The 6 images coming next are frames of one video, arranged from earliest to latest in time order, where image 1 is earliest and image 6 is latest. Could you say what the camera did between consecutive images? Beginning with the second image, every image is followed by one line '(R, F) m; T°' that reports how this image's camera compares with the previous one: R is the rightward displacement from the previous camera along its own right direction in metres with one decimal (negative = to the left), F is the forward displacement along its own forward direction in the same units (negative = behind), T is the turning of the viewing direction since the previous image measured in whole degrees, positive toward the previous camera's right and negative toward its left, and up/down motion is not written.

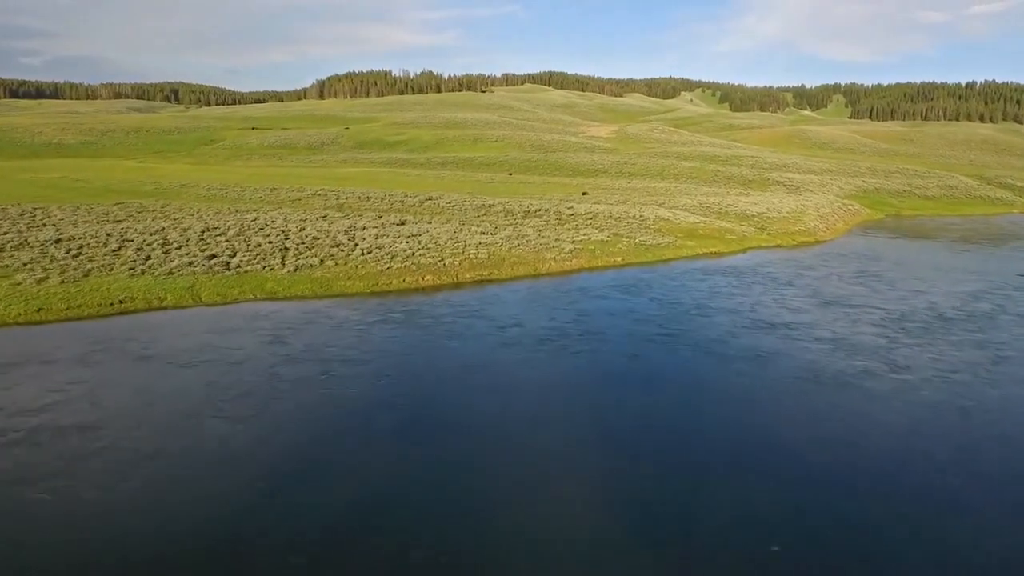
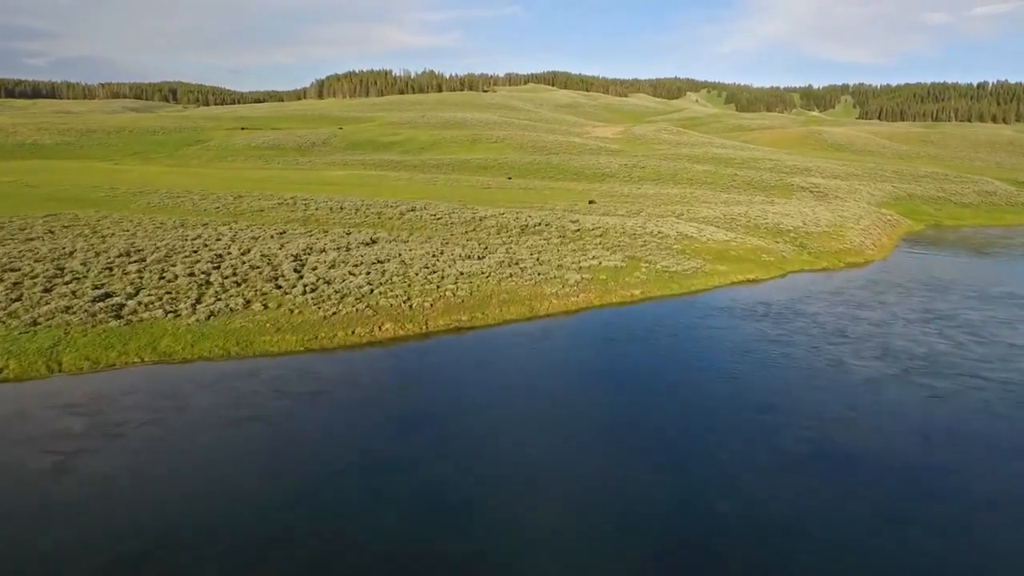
(+0.4, +7.1) m; 0°
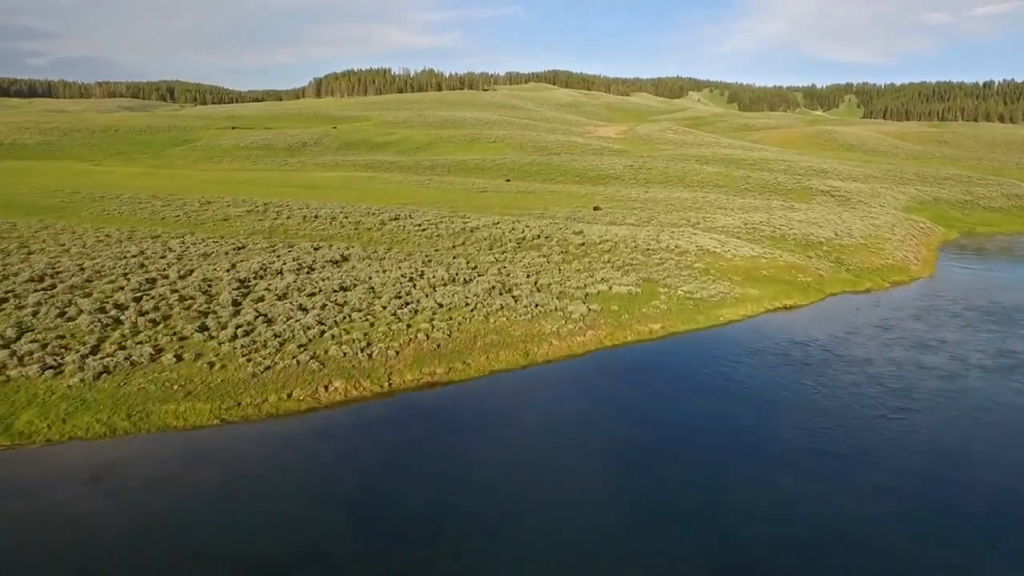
(+0.3, +5.1) m; 0°
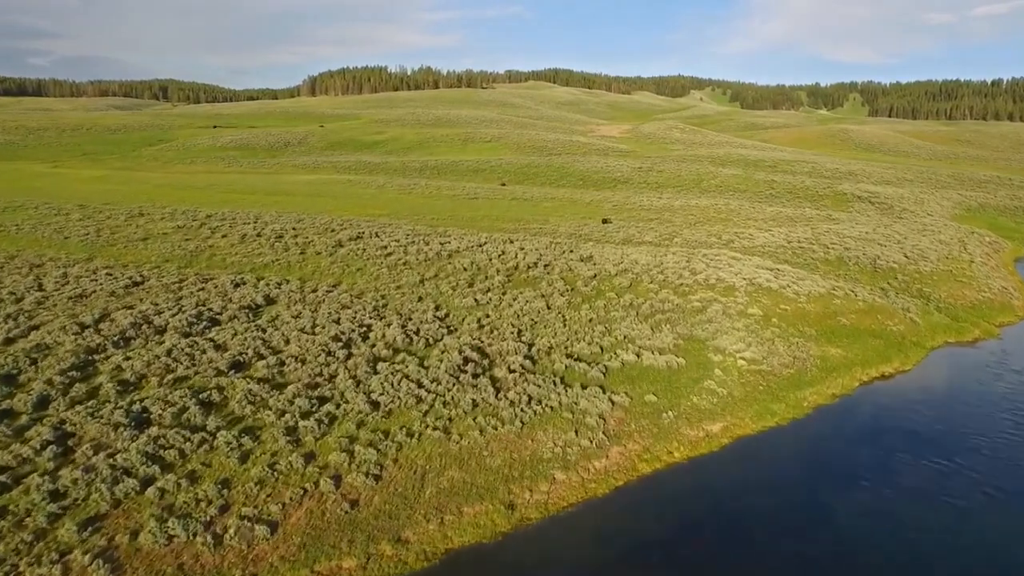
(+0.4, +8.1) m; 0°
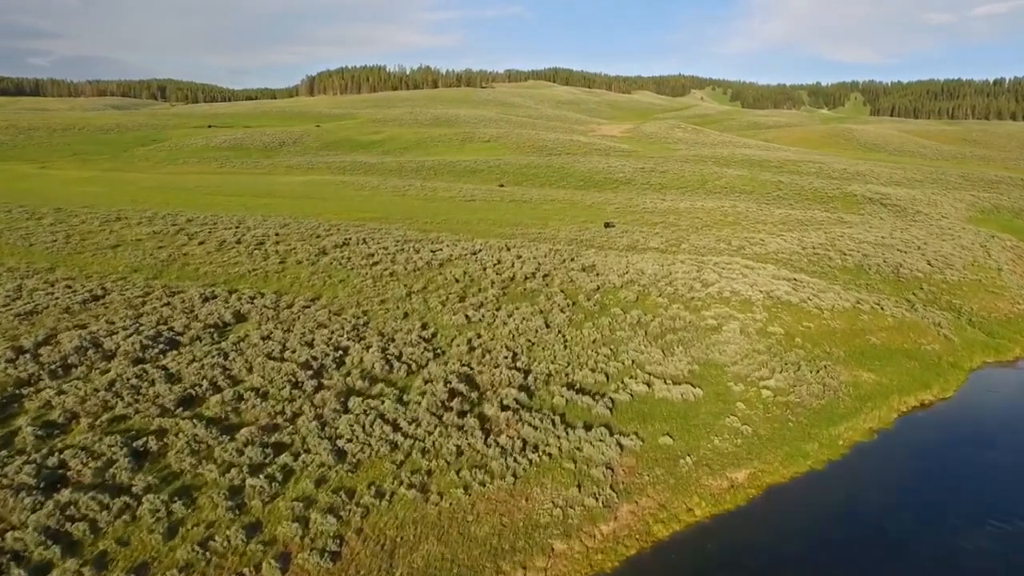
(+0.1, +2.1) m; 0°
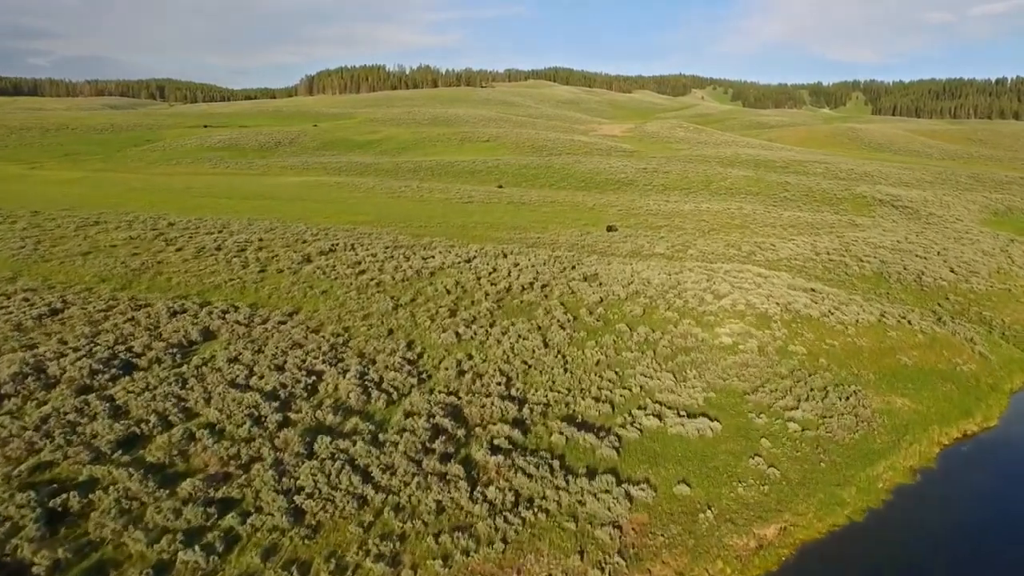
(+0.1, +1.8) m; 0°
